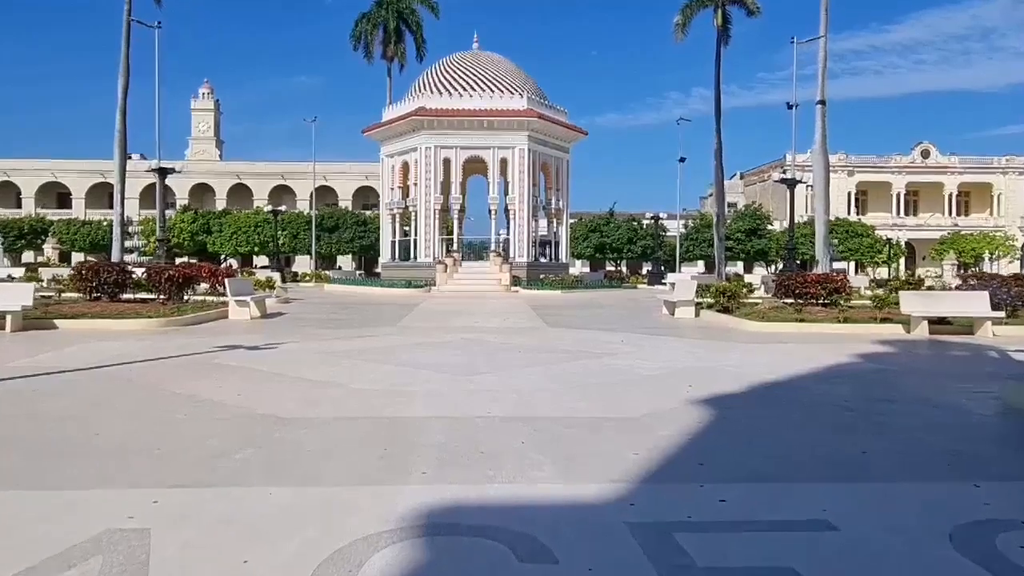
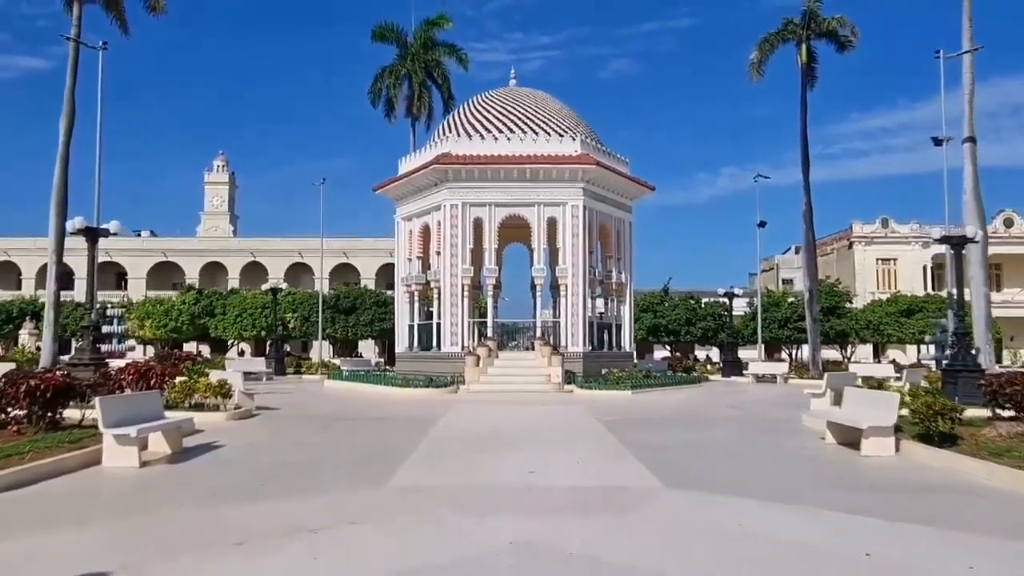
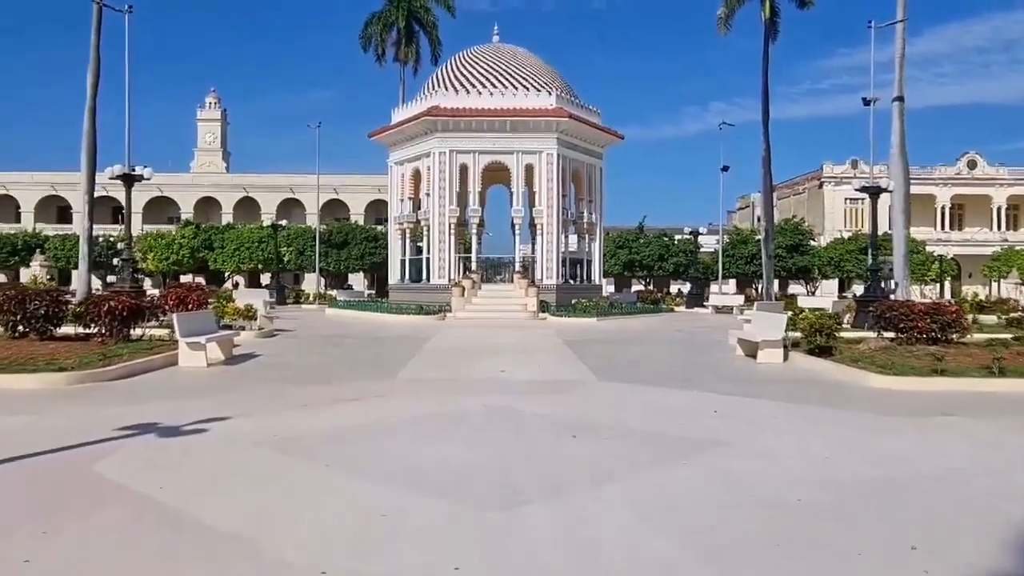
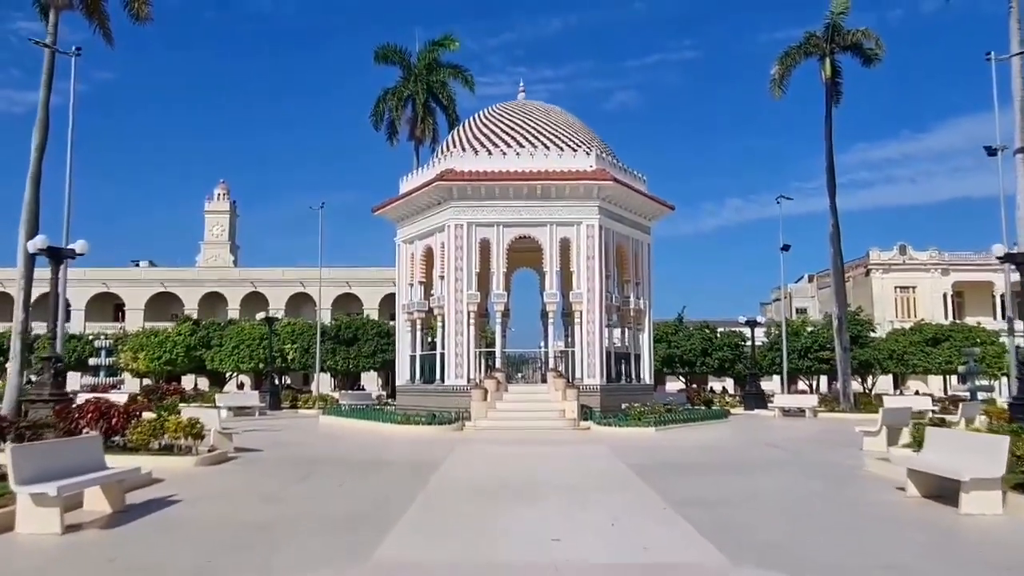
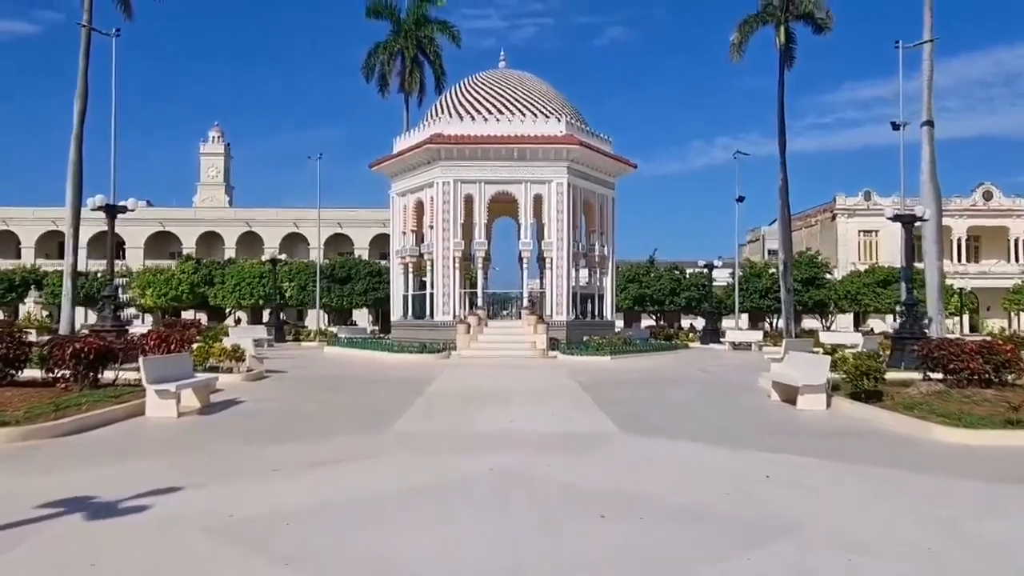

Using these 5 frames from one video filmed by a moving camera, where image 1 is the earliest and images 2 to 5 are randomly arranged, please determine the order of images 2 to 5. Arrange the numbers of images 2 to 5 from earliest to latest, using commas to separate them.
3, 5, 2, 4
